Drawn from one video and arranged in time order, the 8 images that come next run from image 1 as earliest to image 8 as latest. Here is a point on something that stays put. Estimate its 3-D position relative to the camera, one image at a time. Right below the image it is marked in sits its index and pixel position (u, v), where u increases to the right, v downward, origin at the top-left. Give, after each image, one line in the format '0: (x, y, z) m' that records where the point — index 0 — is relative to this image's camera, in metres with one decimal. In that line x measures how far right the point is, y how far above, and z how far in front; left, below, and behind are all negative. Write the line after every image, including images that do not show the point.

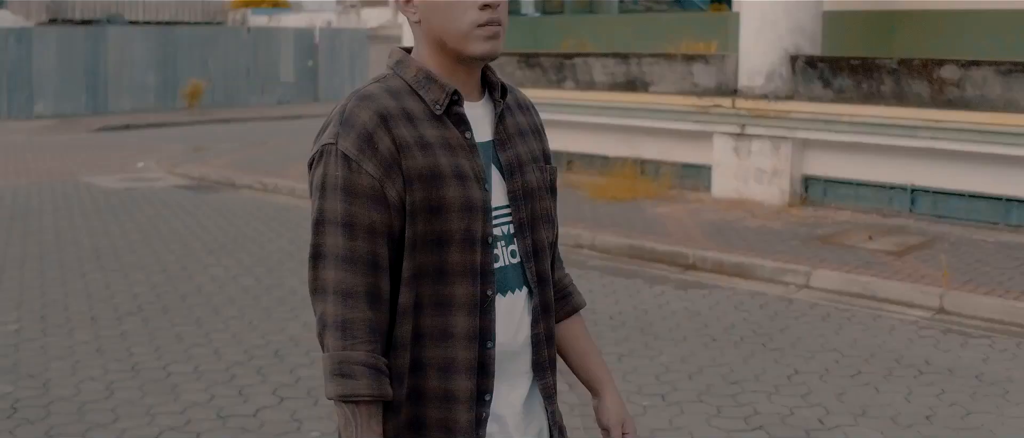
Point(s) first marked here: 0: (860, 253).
0: (+2.2, -0.2, +9.6) m
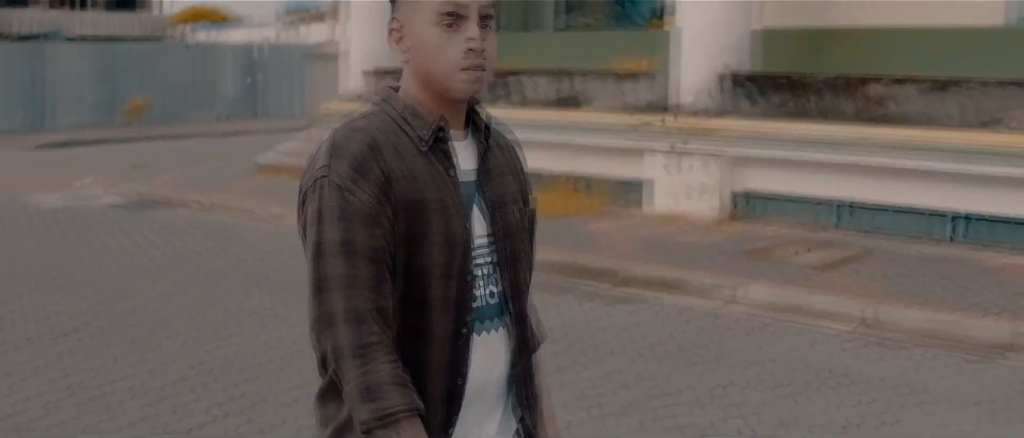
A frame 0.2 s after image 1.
0: (+1.7, -0.3, +9.8) m
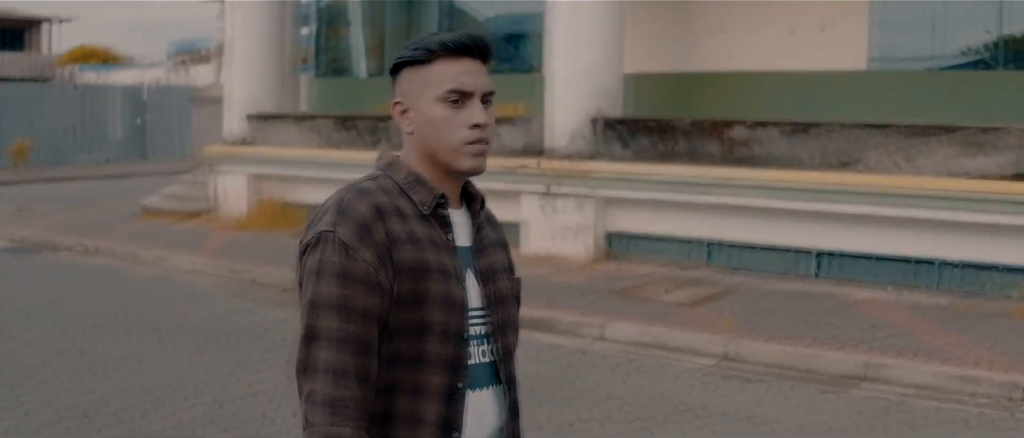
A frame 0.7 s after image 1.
0: (+0.9, -0.6, +10.1) m
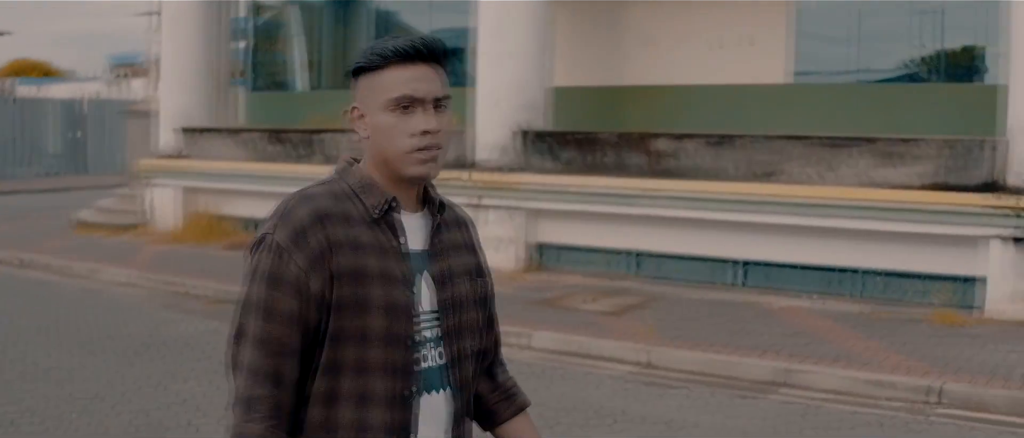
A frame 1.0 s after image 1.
0: (+0.4, -0.6, +10.3) m
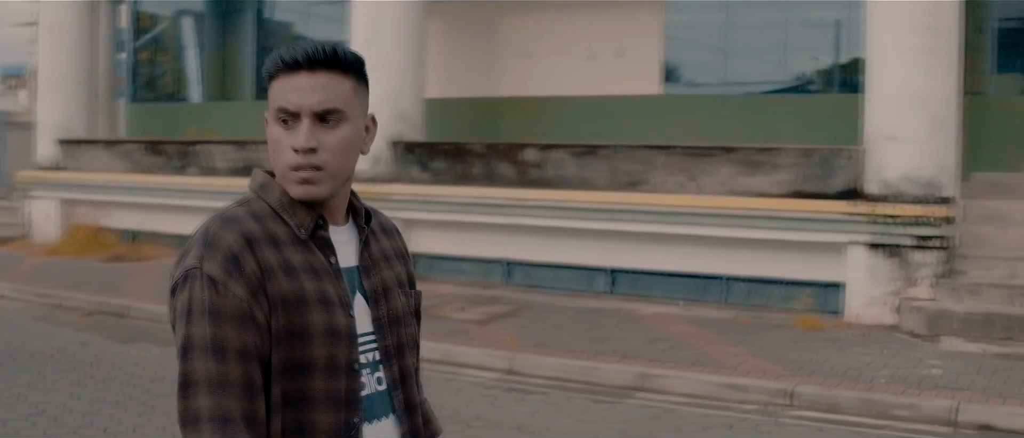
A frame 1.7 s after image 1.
0: (-0.4, -0.7, +10.4) m
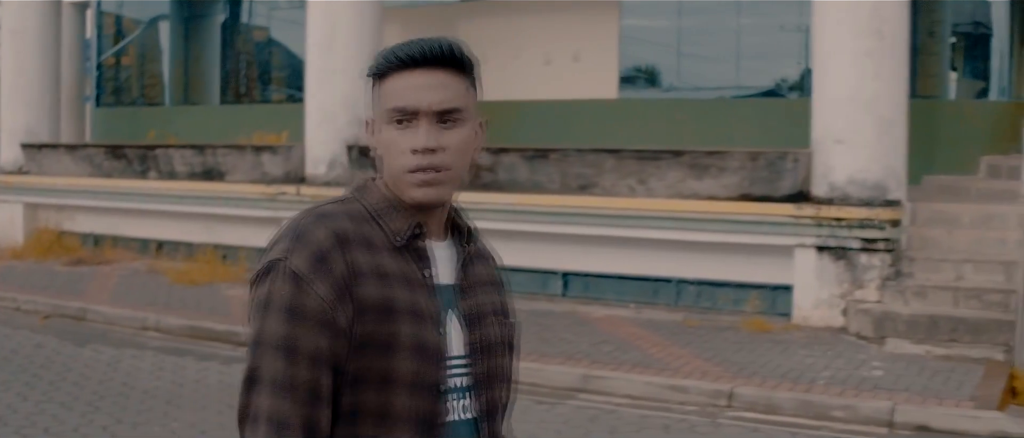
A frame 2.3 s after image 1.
0: (-0.7, -0.7, +10.5) m
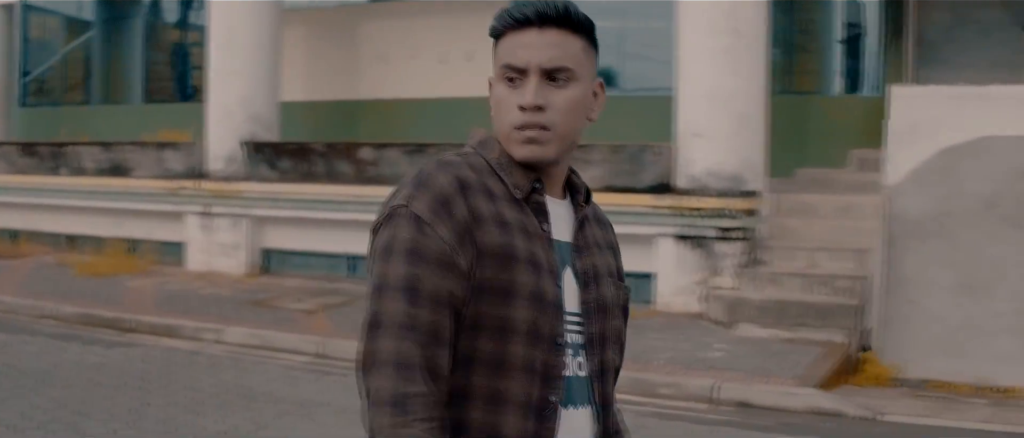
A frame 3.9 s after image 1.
0: (-1.6, -0.7, +10.9) m
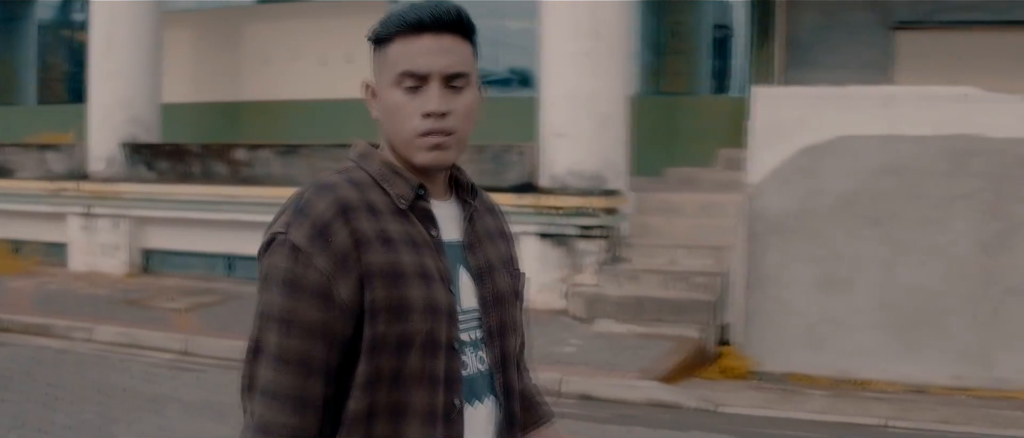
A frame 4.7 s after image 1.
0: (-2.5, -0.7, +11.1) m
